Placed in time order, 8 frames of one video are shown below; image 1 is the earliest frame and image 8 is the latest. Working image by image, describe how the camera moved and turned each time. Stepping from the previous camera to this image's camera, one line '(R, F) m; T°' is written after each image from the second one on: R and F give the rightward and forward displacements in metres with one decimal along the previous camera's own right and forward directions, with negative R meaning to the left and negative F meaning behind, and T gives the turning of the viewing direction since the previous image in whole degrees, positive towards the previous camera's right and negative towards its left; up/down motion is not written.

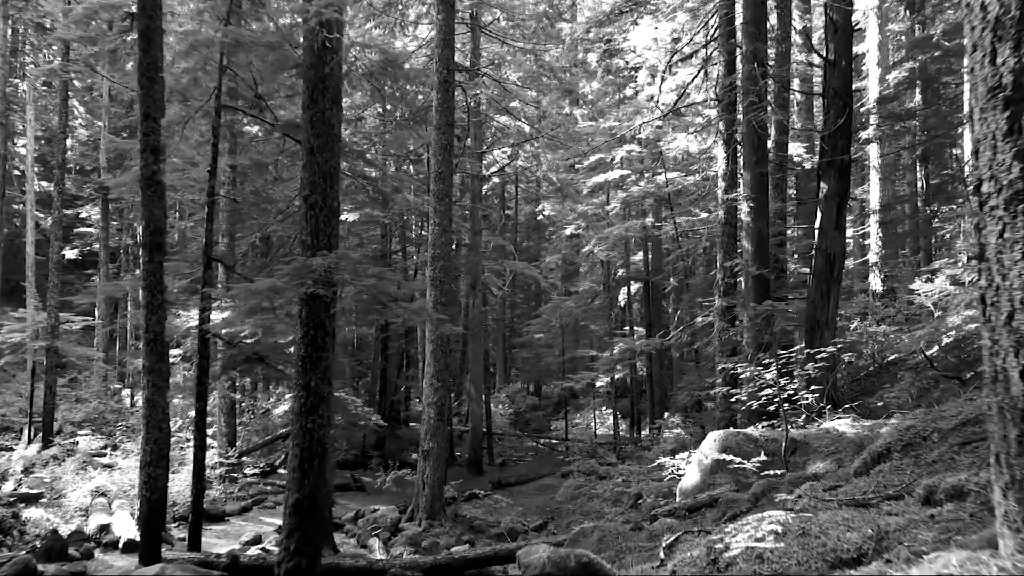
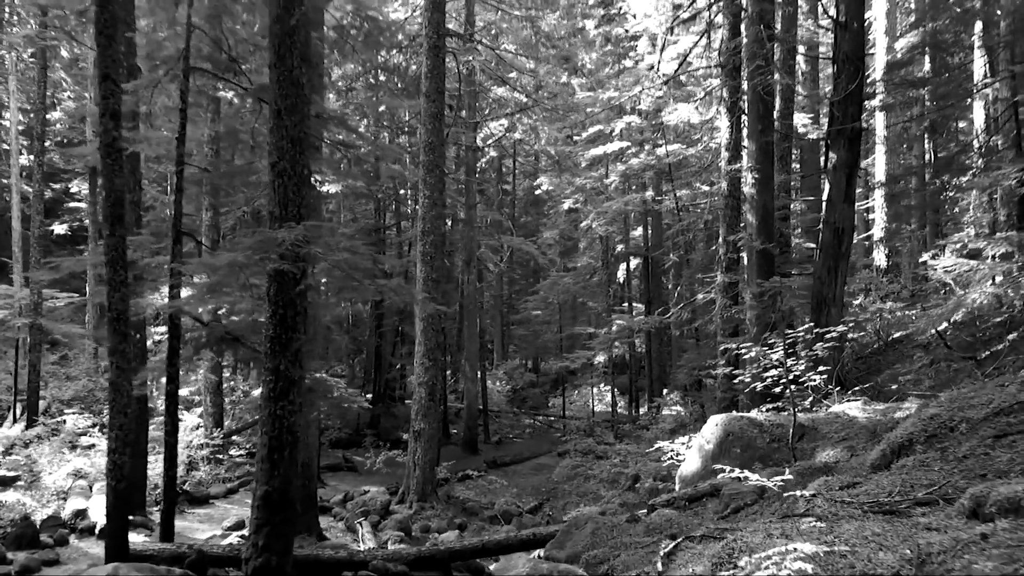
(+0.1, +0.4) m; 0°
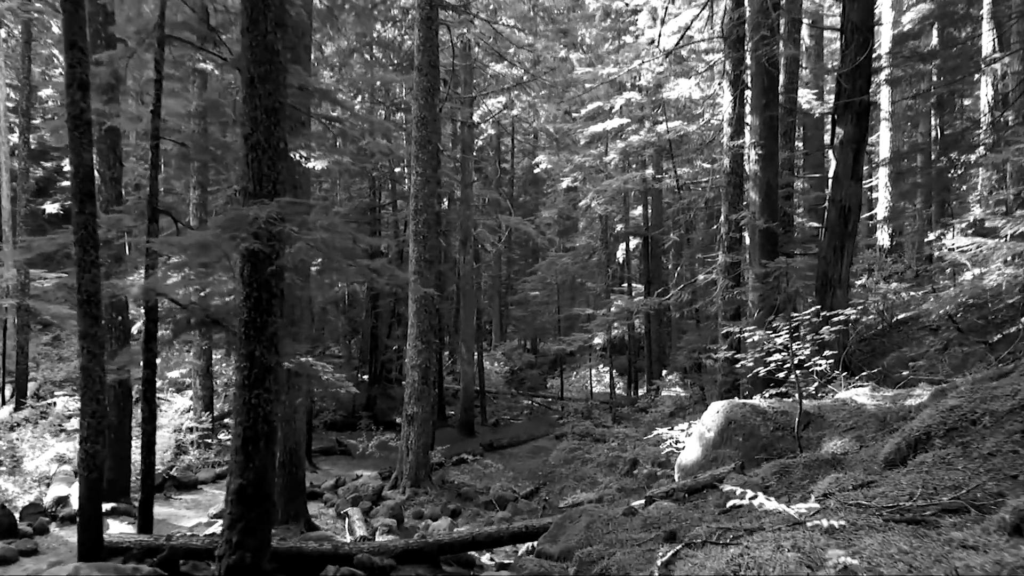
(+0.1, +0.3) m; 0°
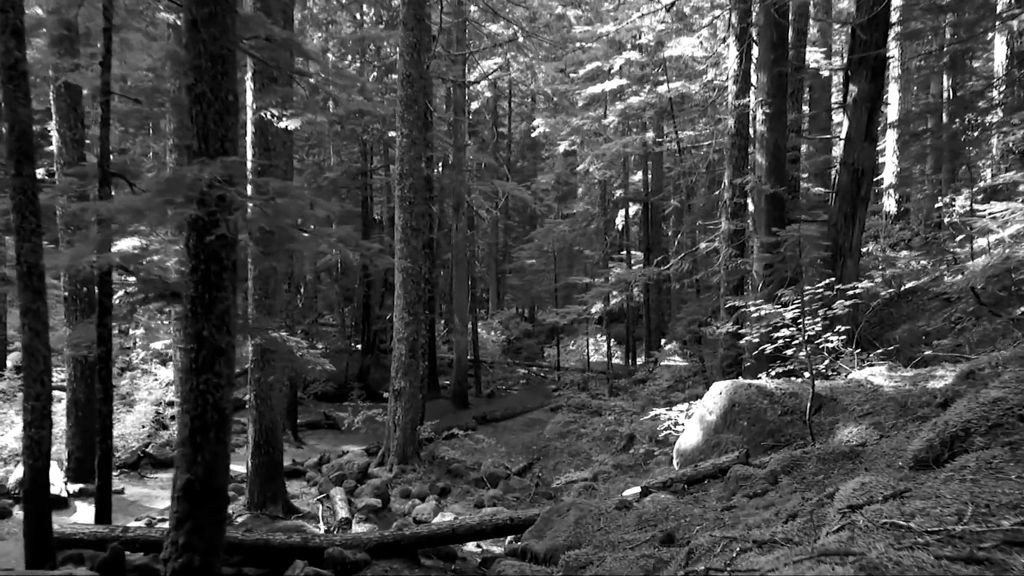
(+0.1, +0.5) m; 0°
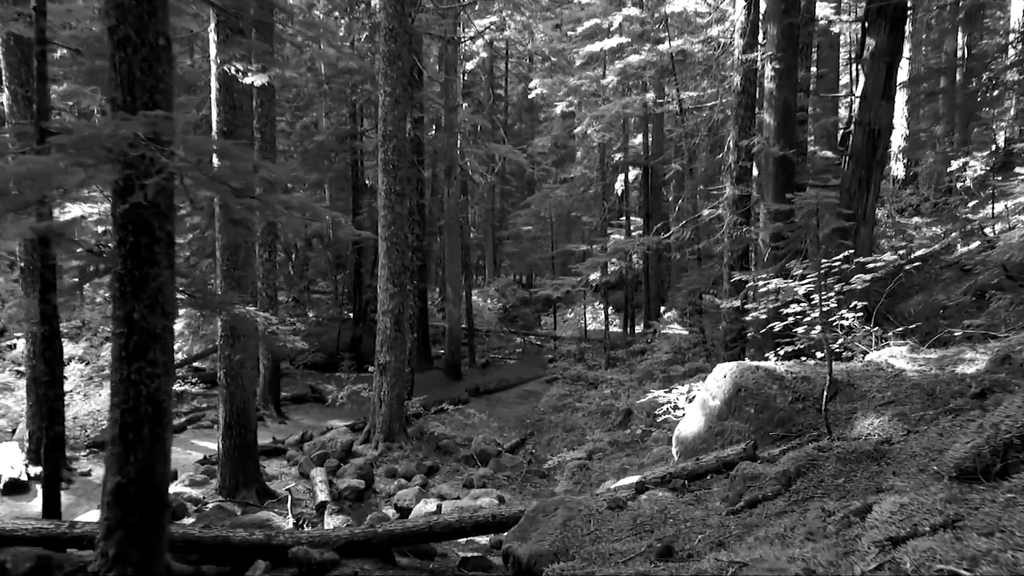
(+0.1, +0.6) m; 0°
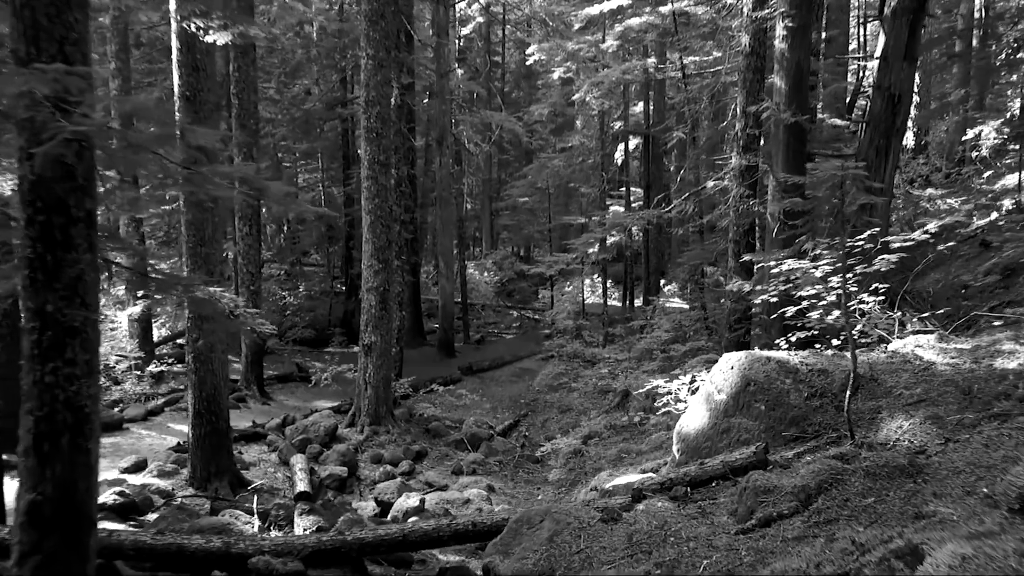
(+0.1, +0.5) m; 0°
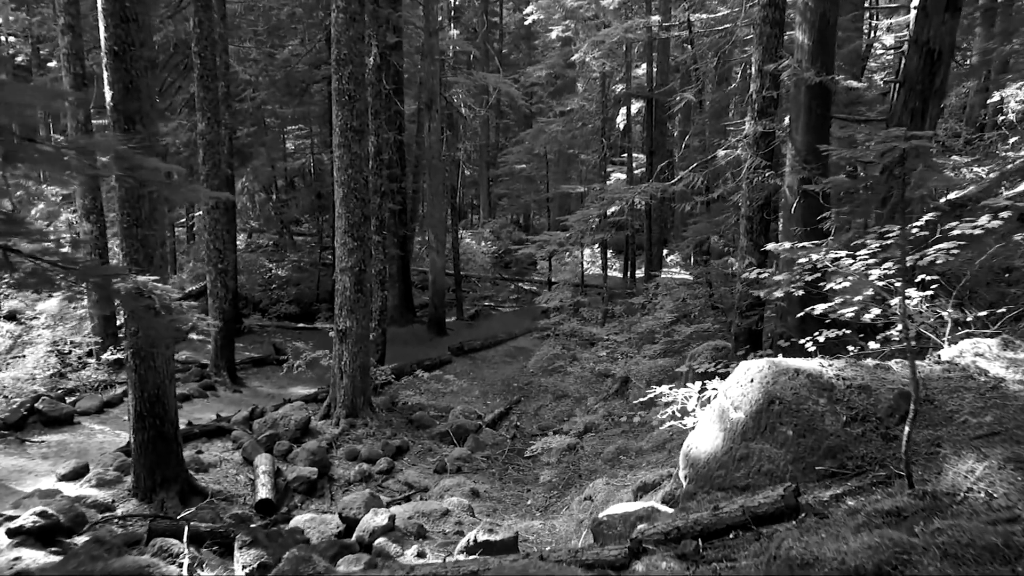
(+0.1, +0.9) m; 0°
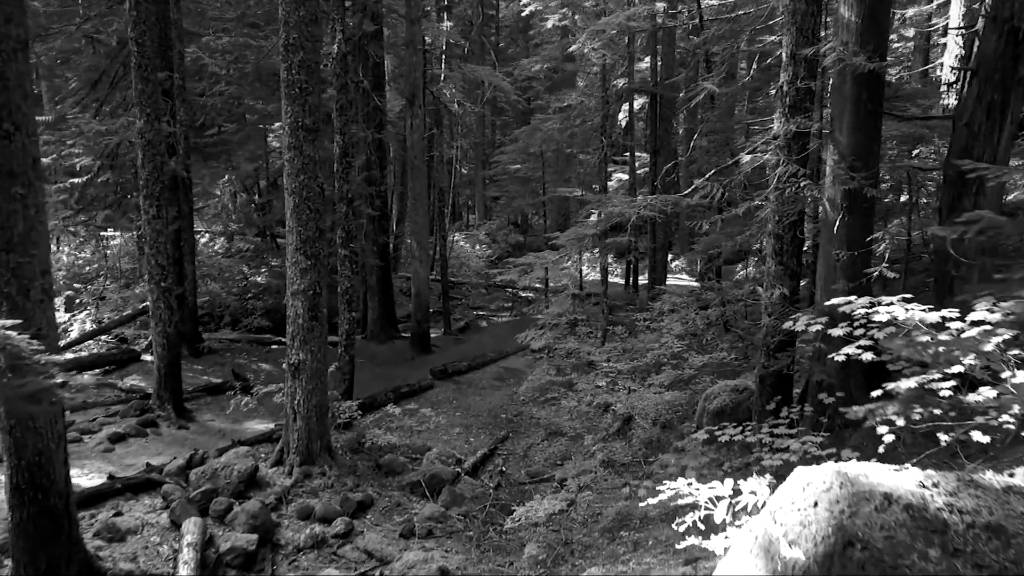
(+0.2, +1.3) m; 0°
